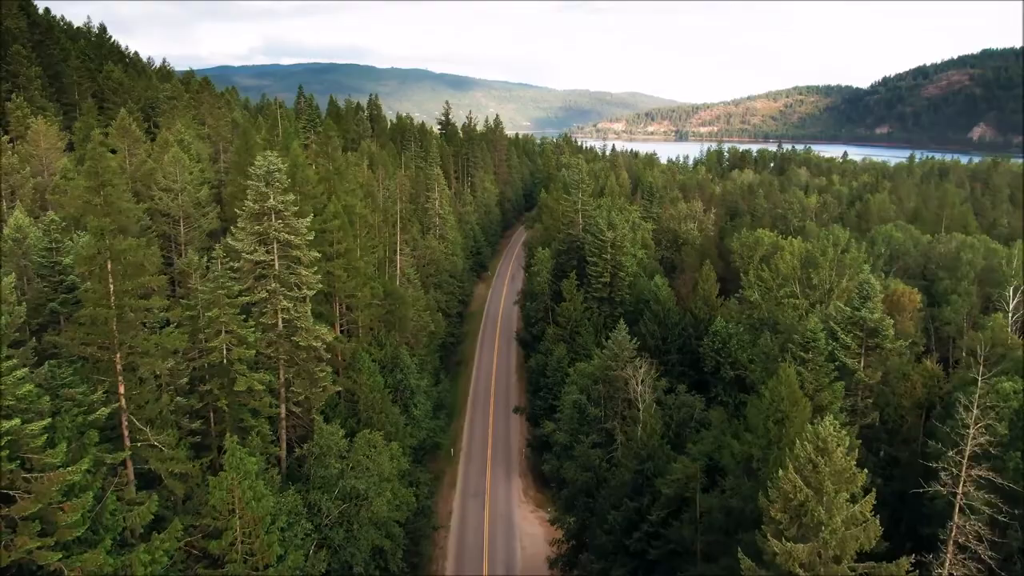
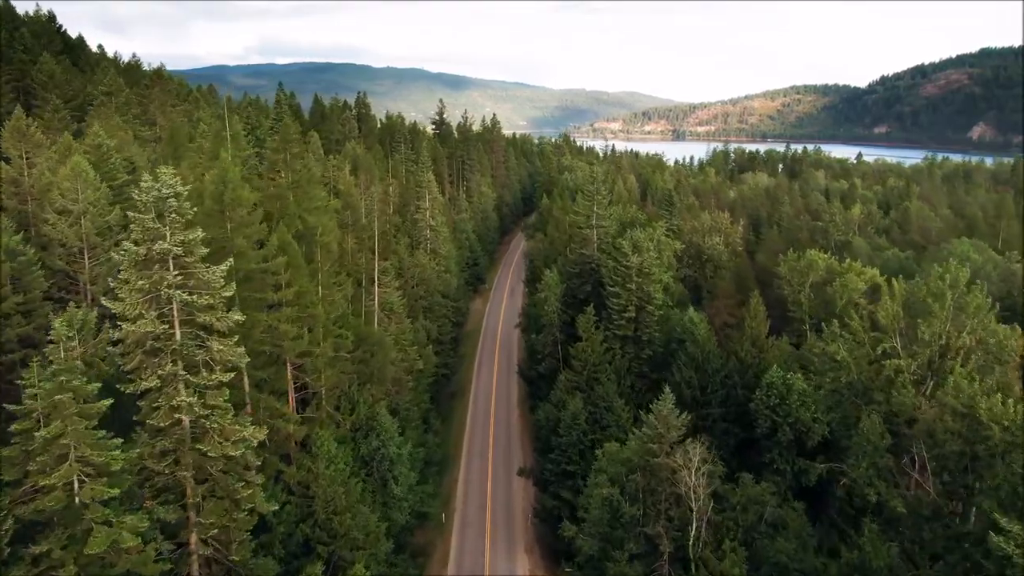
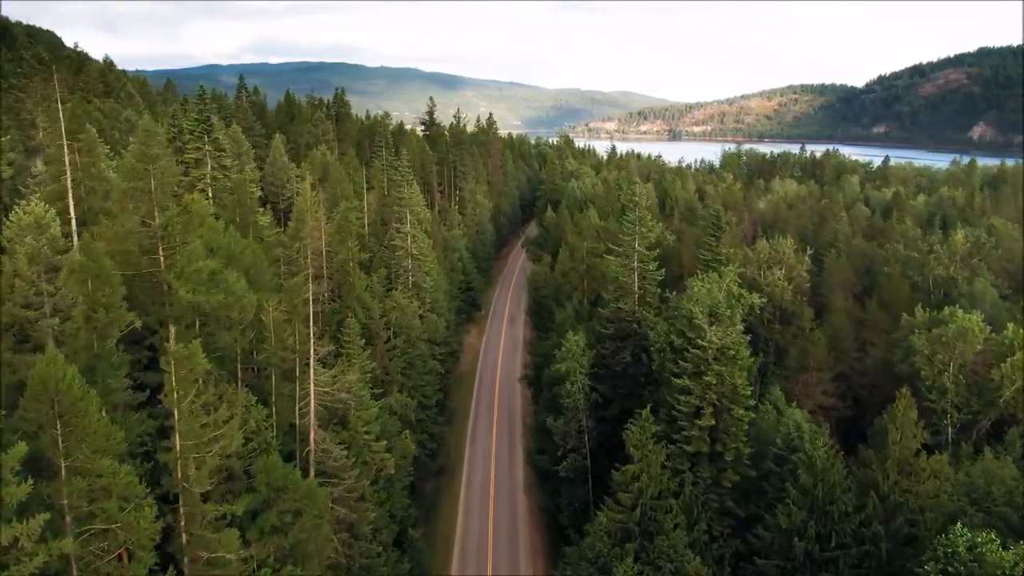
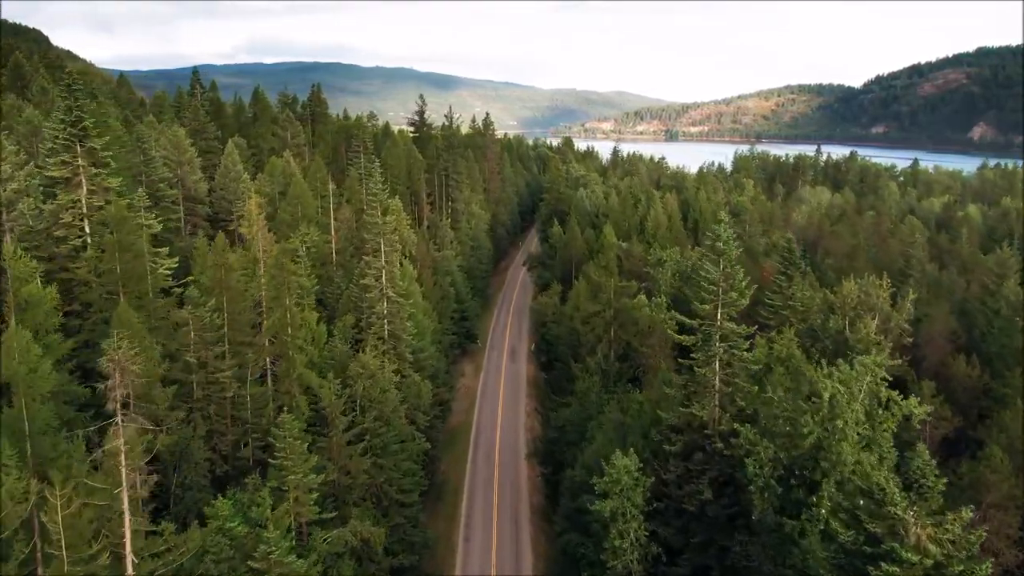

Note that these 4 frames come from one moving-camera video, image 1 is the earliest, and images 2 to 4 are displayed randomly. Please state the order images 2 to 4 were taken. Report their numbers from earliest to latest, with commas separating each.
2, 3, 4
